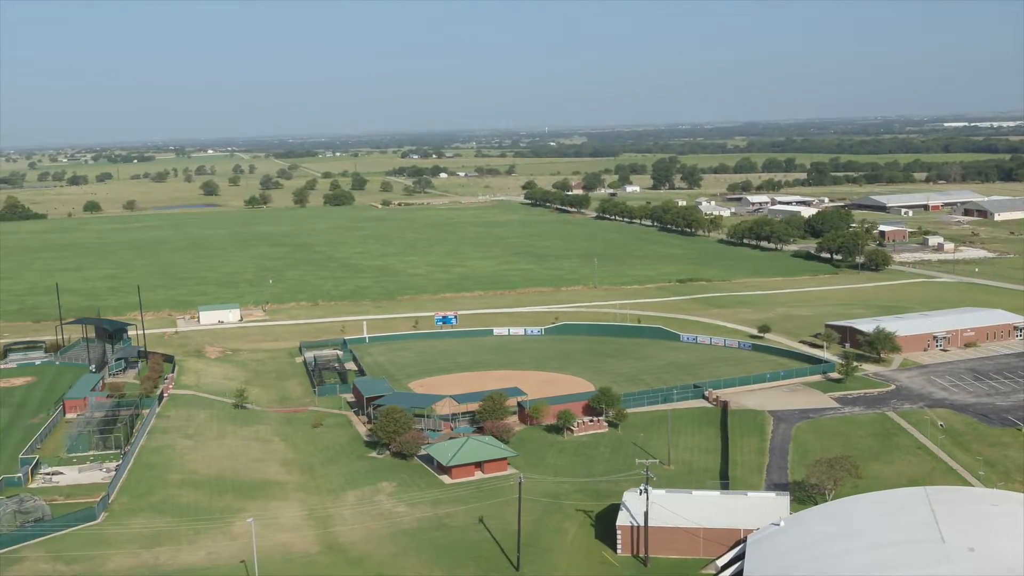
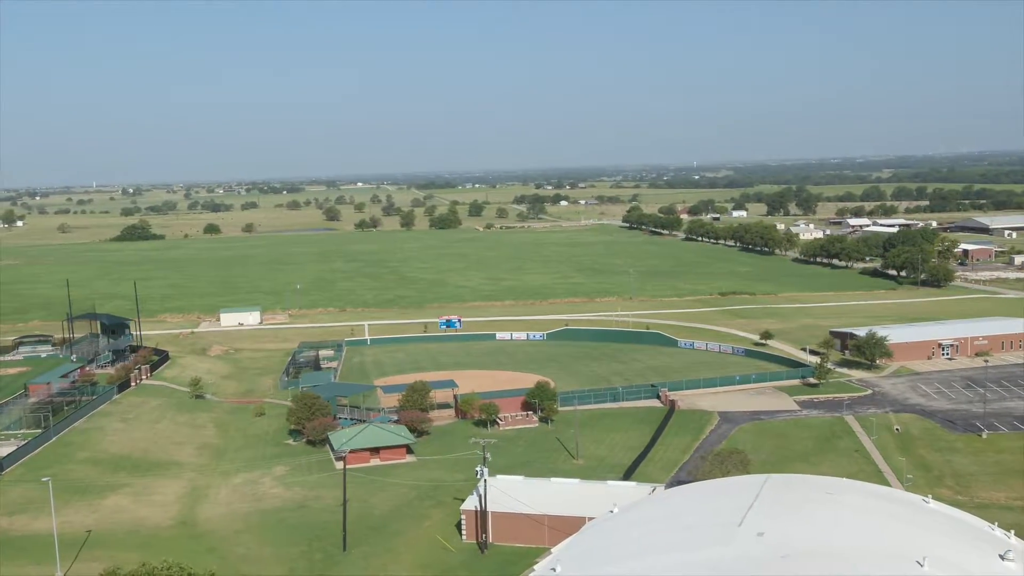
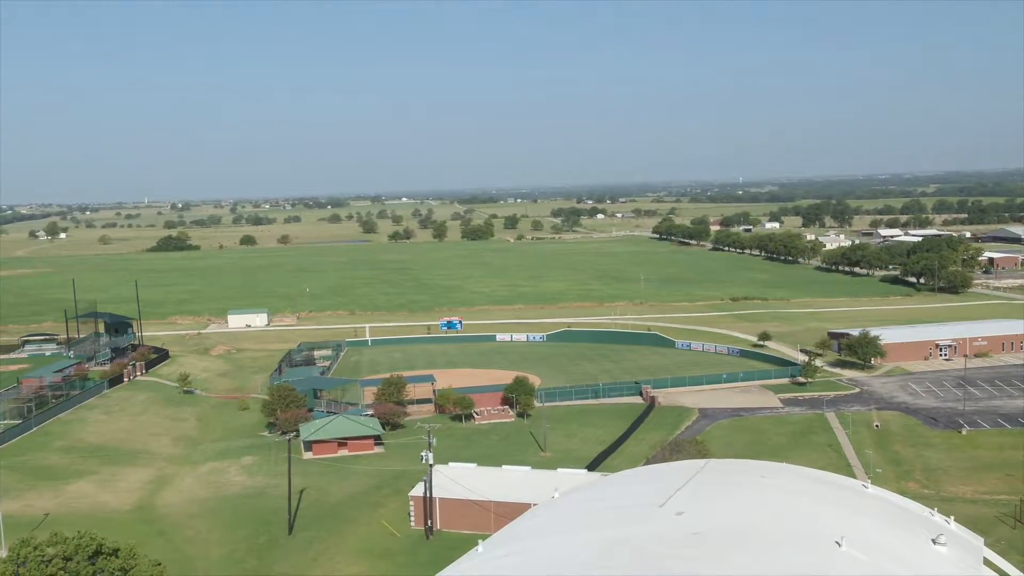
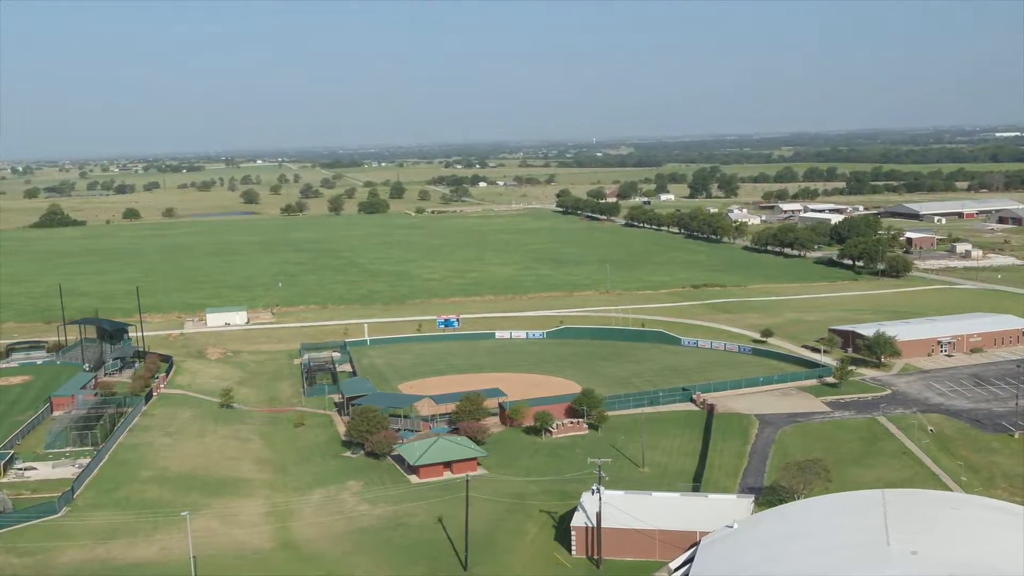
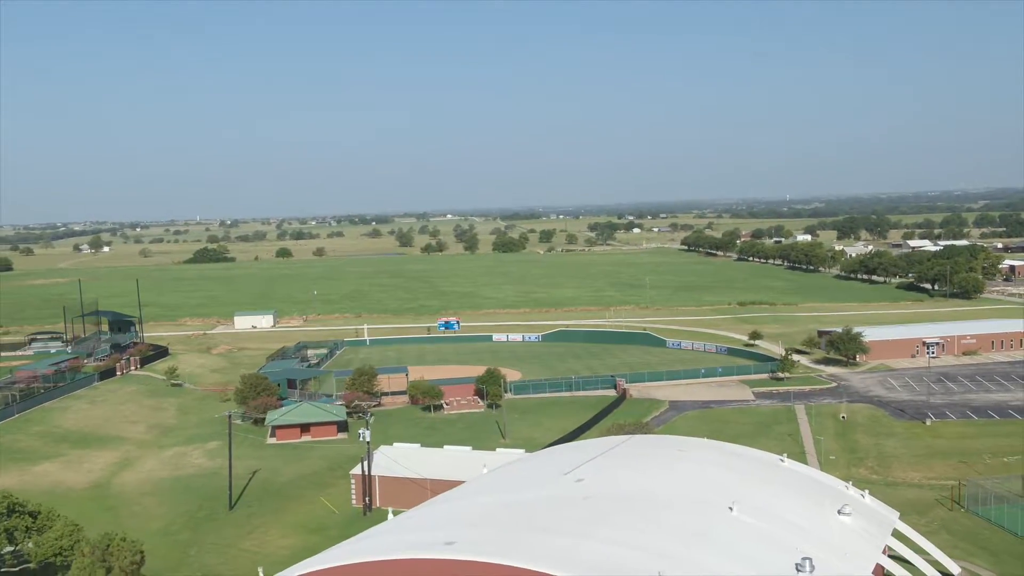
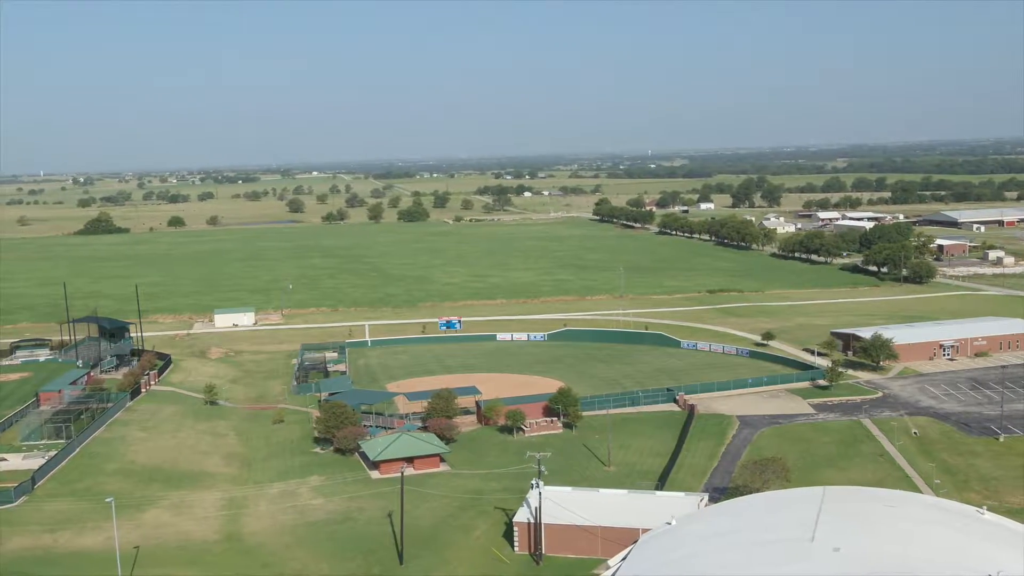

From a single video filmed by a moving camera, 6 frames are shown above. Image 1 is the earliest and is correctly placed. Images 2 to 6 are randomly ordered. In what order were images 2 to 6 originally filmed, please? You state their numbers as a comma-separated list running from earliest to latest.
4, 6, 2, 3, 5
